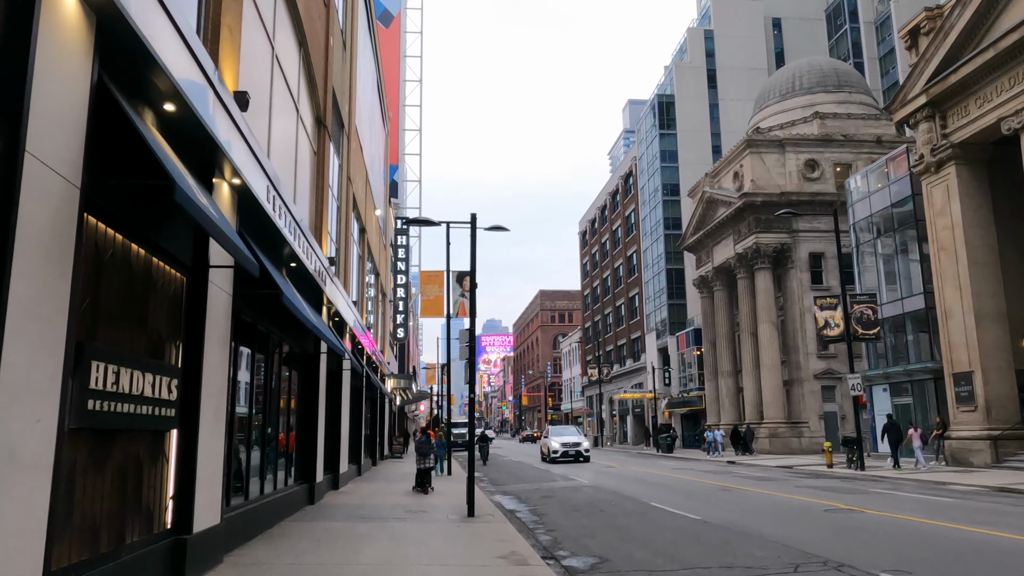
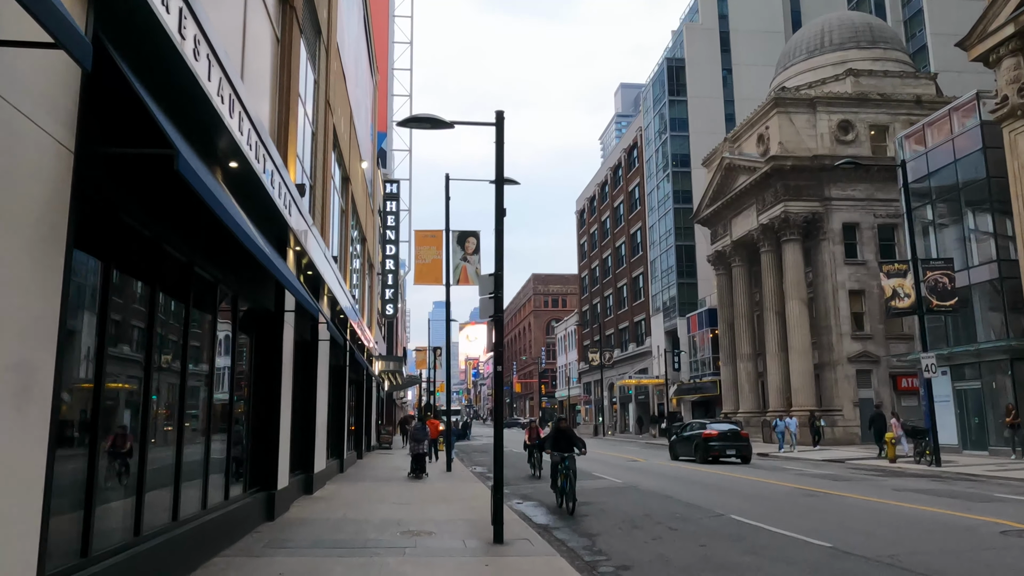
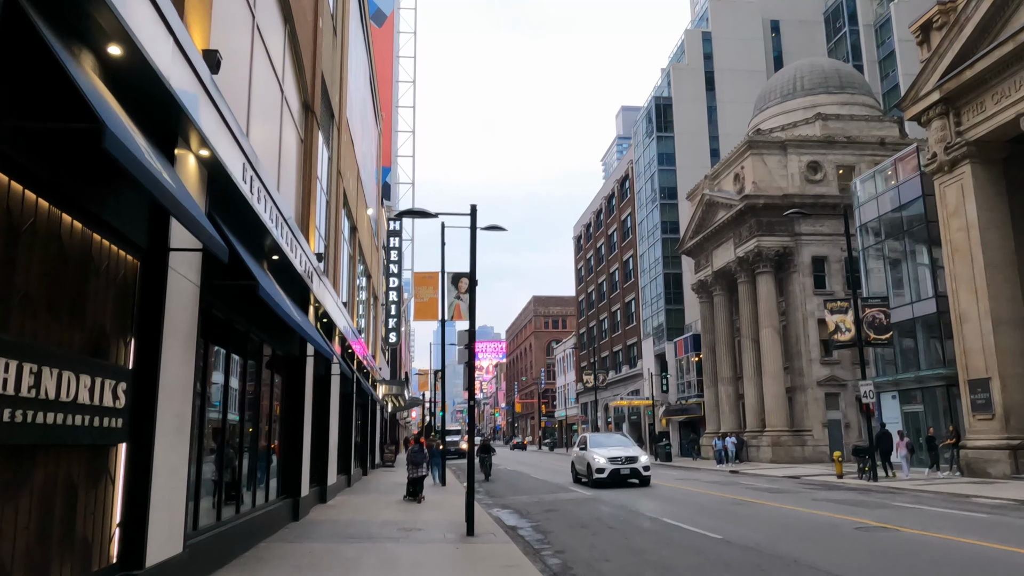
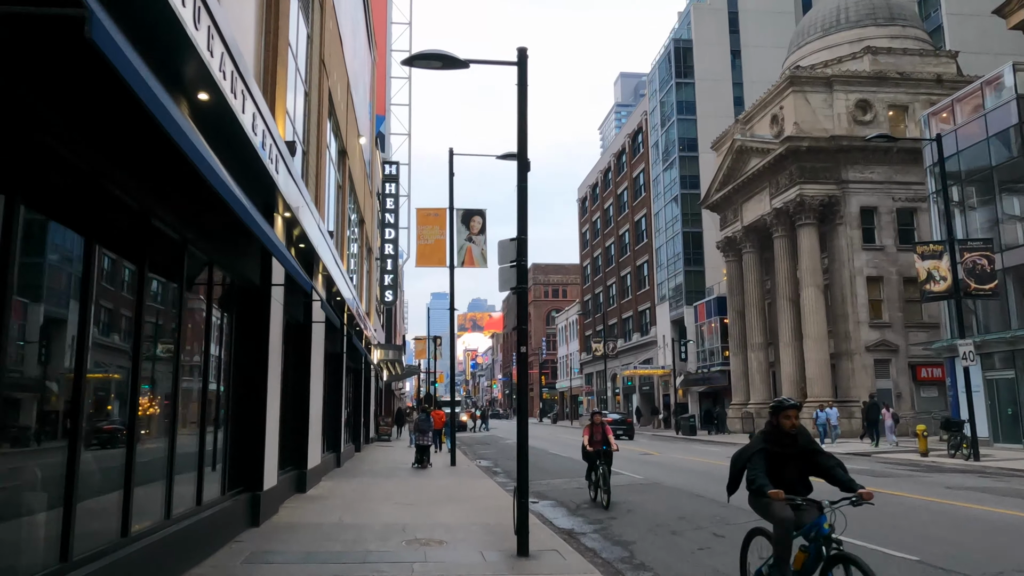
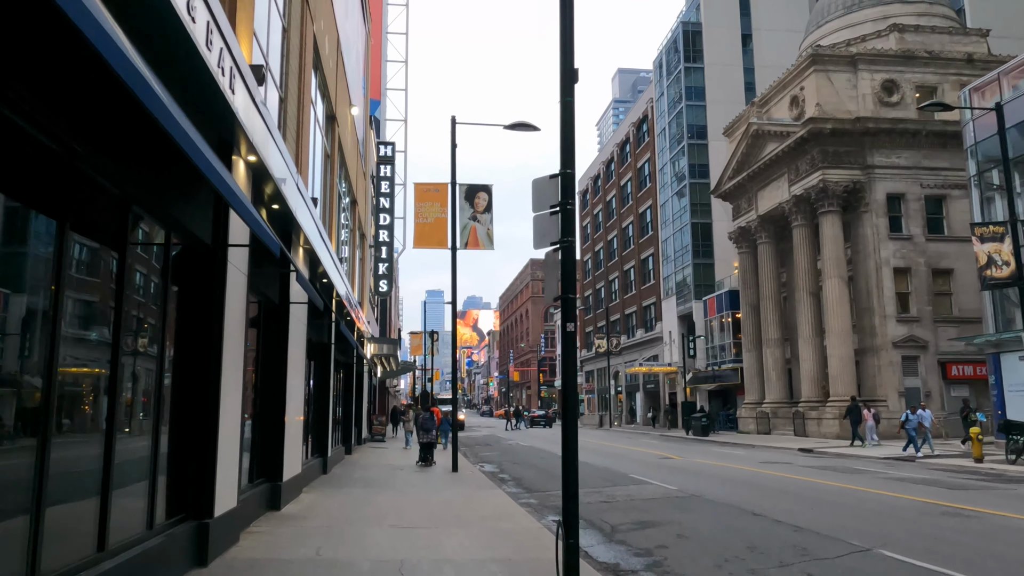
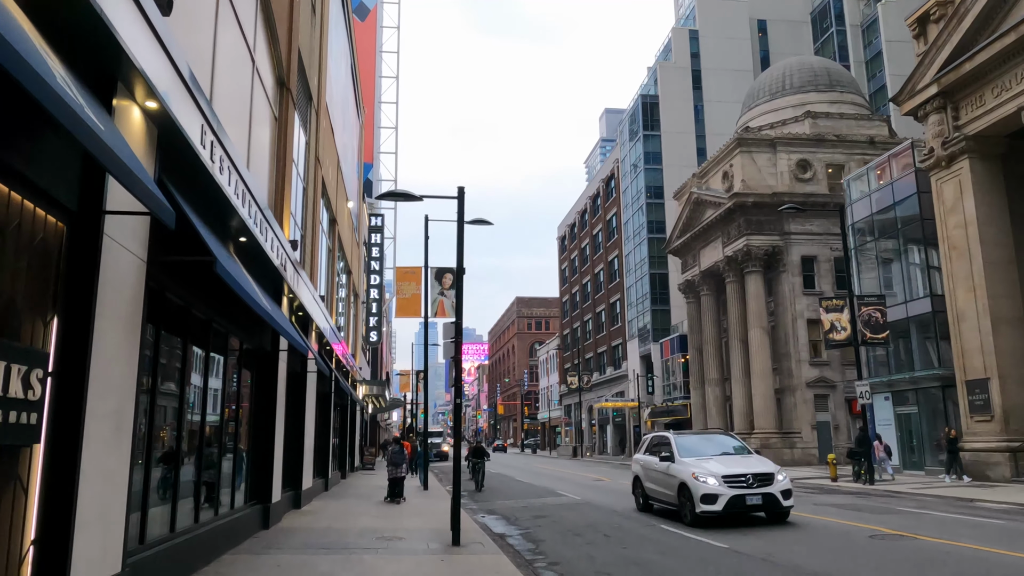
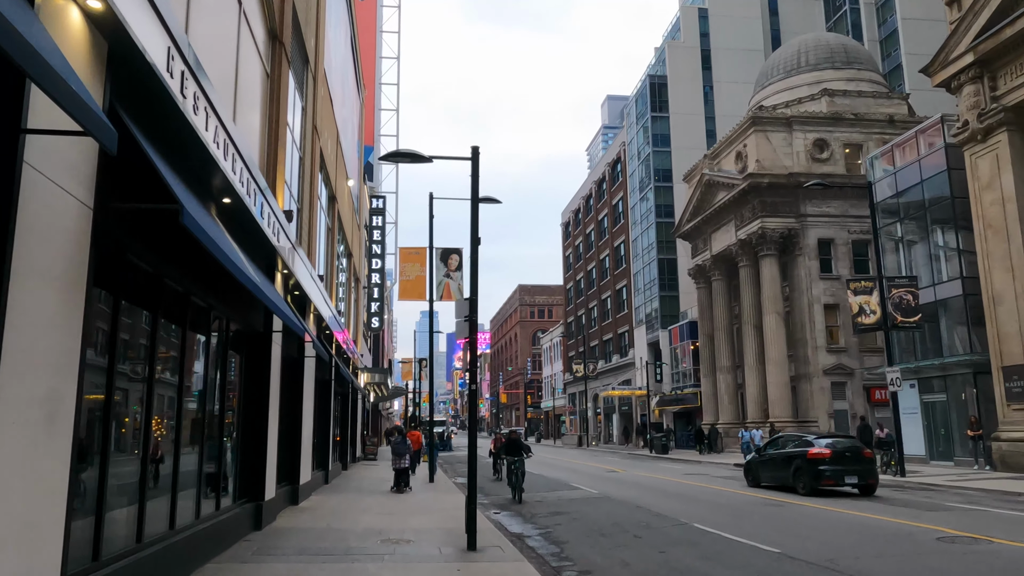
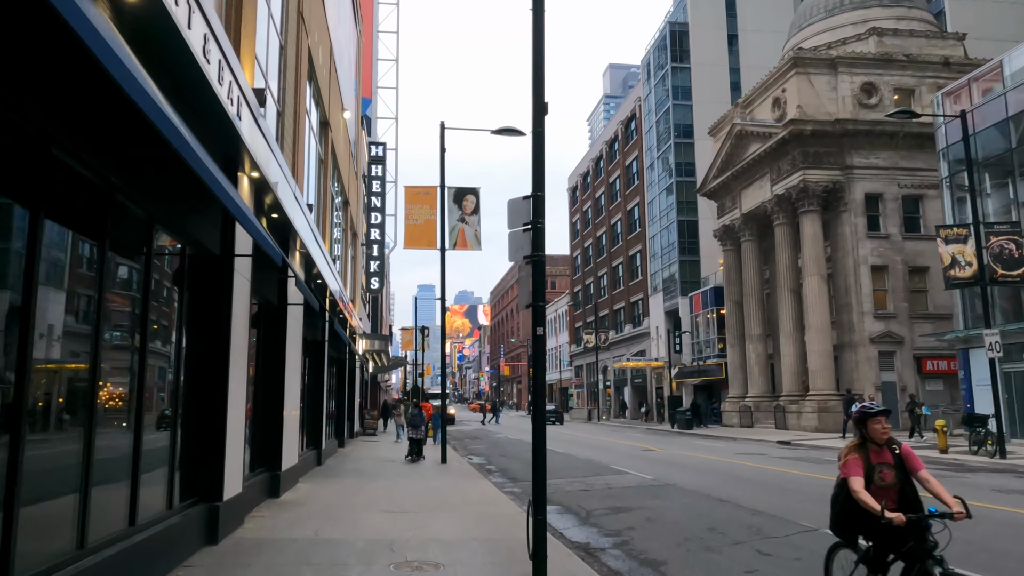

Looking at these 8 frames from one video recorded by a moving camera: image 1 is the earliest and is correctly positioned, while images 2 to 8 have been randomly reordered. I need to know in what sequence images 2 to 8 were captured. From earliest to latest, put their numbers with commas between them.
3, 6, 7, 2, 4, 8, 5
